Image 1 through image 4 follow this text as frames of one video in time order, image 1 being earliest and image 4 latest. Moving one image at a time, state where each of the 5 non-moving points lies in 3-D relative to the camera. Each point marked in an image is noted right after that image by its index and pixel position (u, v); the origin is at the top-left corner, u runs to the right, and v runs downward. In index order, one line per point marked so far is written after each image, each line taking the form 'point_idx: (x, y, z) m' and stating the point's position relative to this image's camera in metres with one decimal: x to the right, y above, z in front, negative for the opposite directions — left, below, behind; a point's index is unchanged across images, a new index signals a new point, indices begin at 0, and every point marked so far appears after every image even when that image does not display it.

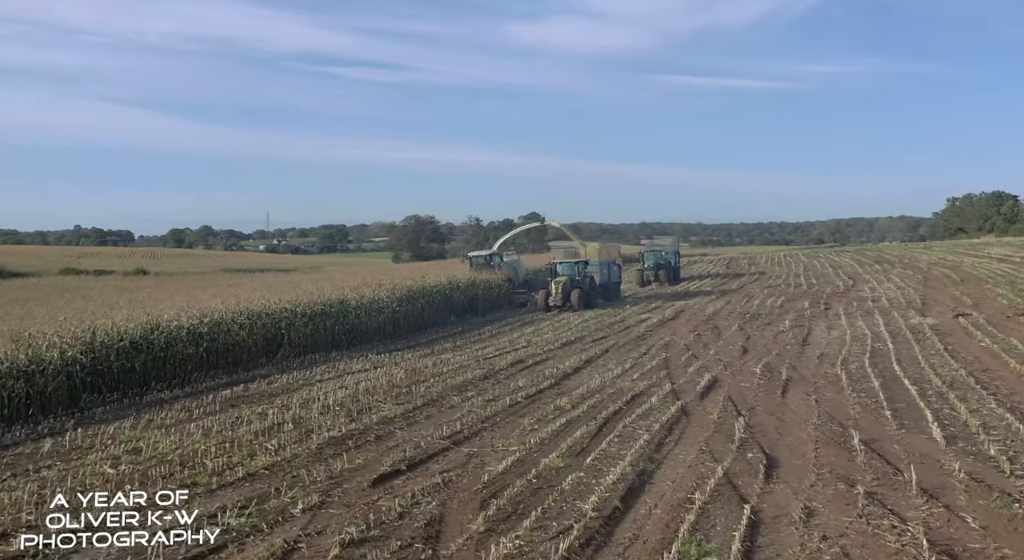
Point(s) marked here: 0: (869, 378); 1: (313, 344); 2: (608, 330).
0: (+4.4, -1.2, +11.1) m
1: (-3.8, -1.2, +17.4) m
2: (+2.0, -1.1, +19.7) m
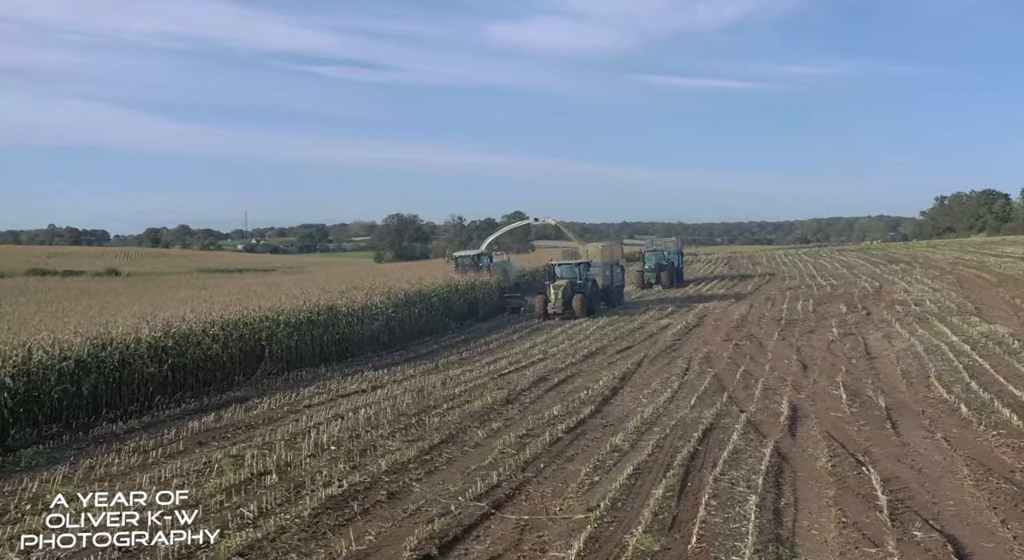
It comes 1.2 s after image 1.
0: (+4.7, -1.2, +9.1) m
1: (-3.5, -1.3, +15.1) m
2: (+2.2, -1.2, +17.5) m
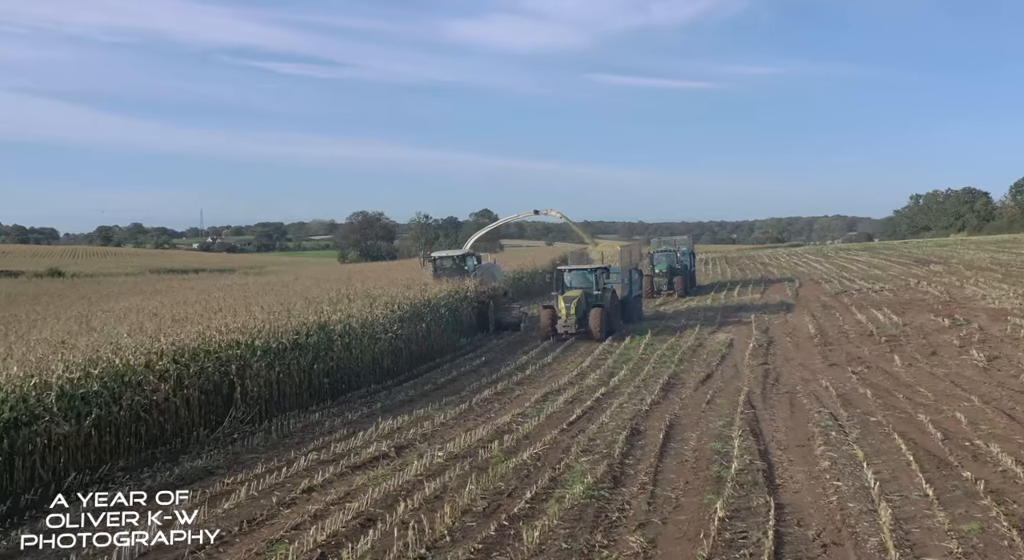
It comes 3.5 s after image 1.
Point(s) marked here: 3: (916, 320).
0: (+5.7, -1.4, +5.4) m
1: (-2.8, -1.4, +11.1) m
2: (+2.8, -1.3, +13.7) m
3: (+7.6, -0.8, +17.4) m
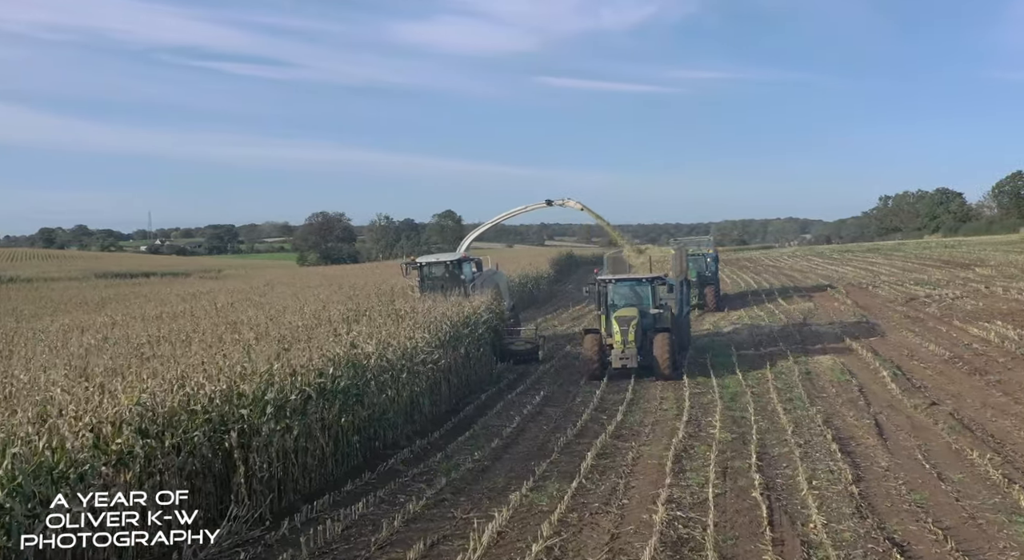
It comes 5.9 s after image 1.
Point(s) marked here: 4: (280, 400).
0: (+7.1, -1.5, +2.0) m
1: (-1.7, -1.6, +7.3) m
2: (+3.8, -1.4, +10.2) m
3: (+8.4, -0.9, +14.1) m
4: (-1.8, -0.9, +7.2) m
